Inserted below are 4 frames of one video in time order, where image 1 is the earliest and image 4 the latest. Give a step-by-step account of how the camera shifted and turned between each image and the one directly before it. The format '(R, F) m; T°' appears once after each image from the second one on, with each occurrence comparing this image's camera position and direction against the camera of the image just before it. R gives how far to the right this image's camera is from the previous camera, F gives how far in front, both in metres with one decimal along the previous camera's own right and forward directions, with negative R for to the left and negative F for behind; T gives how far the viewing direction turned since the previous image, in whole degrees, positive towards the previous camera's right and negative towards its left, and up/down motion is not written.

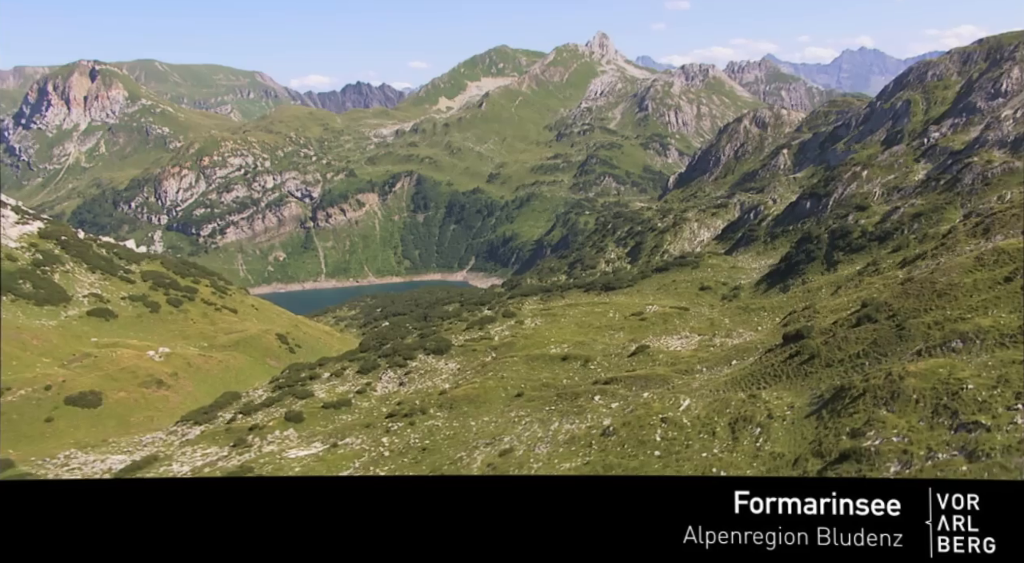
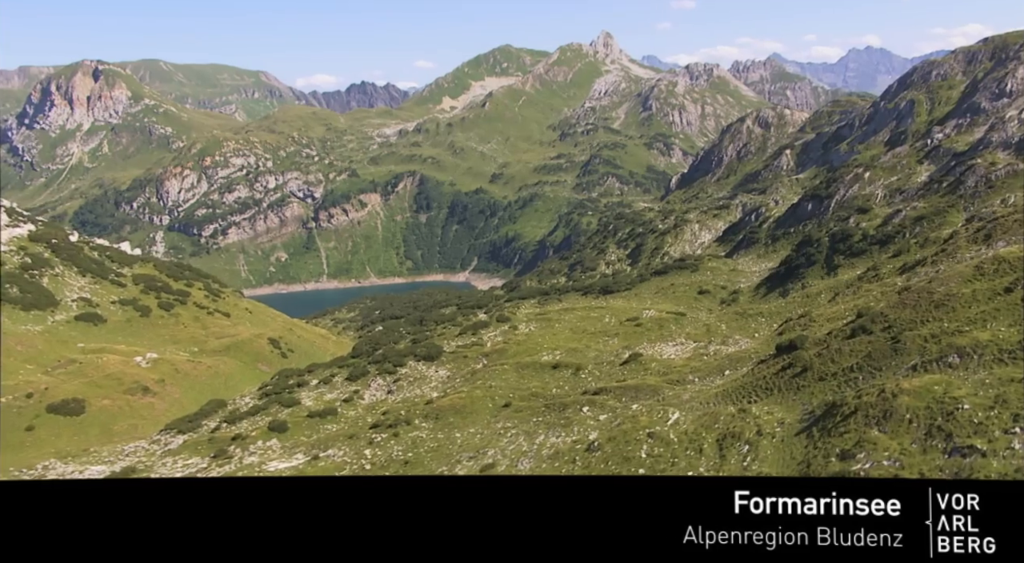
(+1.7, +2.4) m; 0°
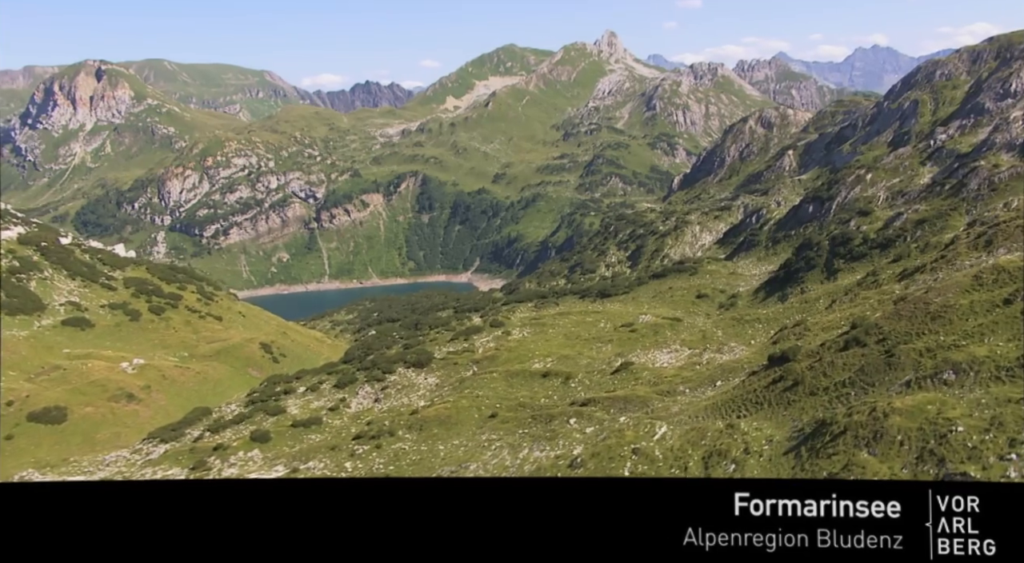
(+1.8, +2.4) m; 0°
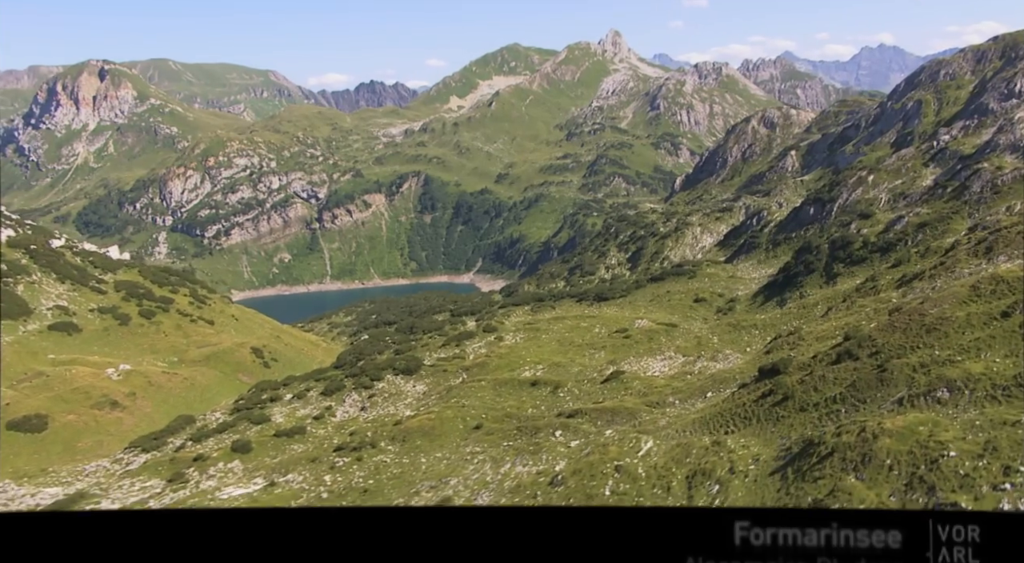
(+1.8, +2.4) m; 0°
